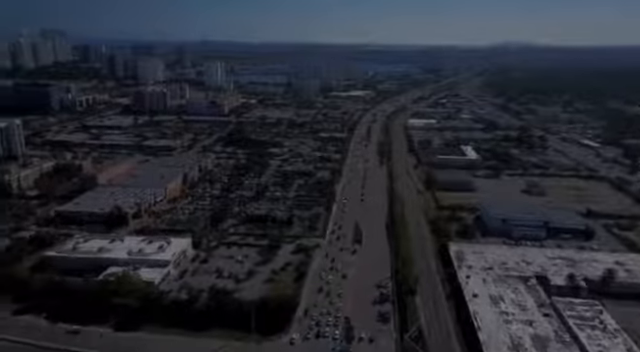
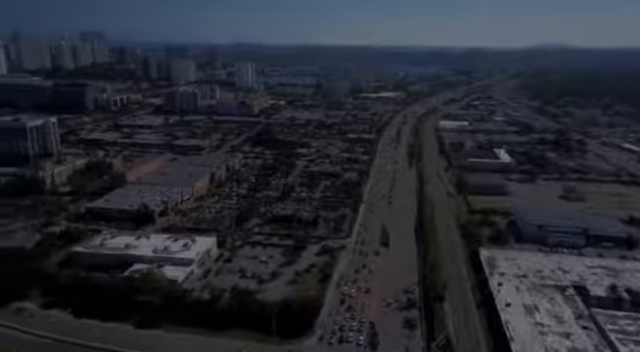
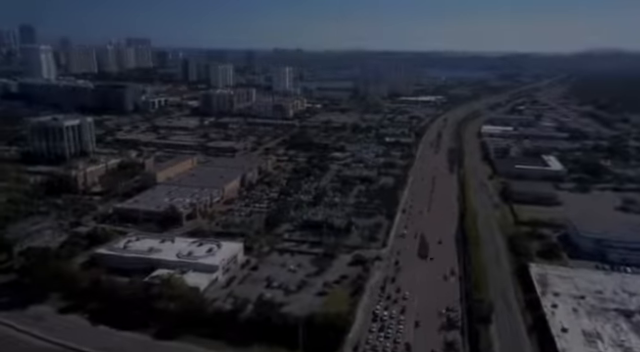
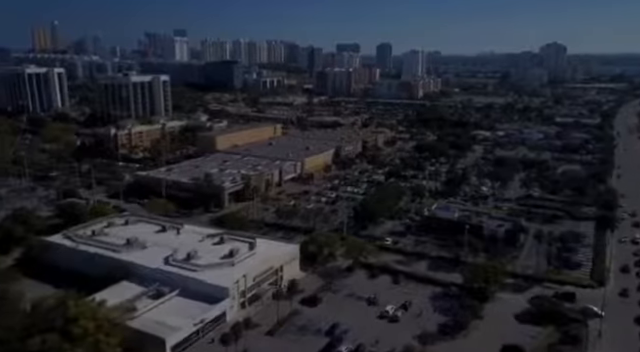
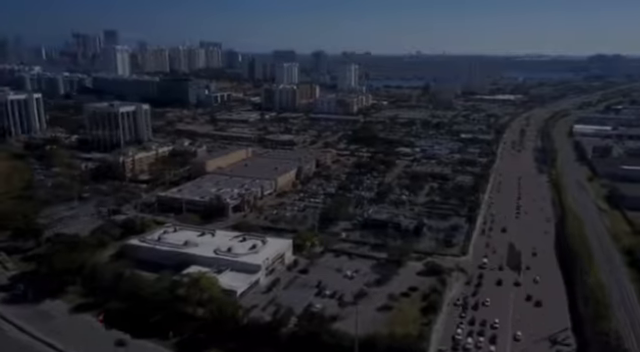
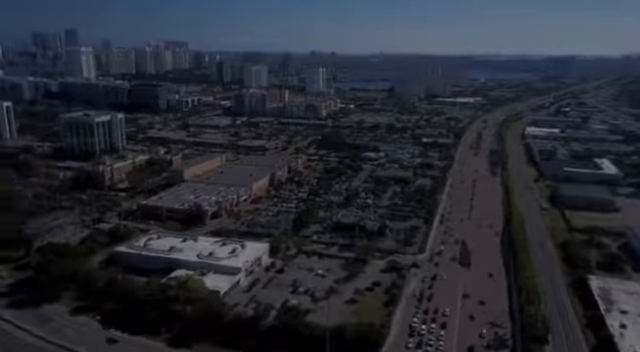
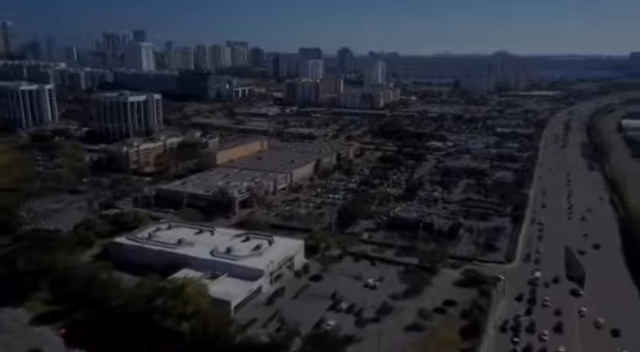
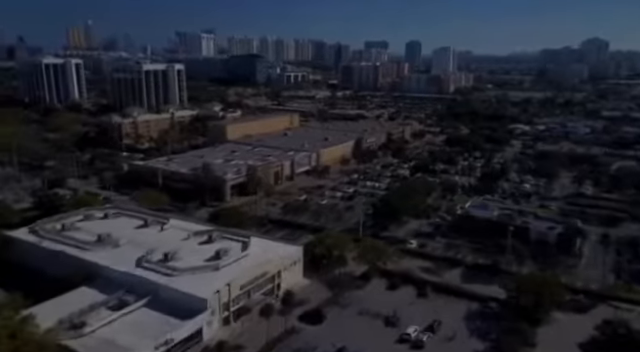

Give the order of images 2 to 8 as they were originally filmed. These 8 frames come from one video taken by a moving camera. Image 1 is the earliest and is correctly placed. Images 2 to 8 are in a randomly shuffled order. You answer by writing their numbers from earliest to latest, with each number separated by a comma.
2, 3, 6, 5, 7, 4, 8
